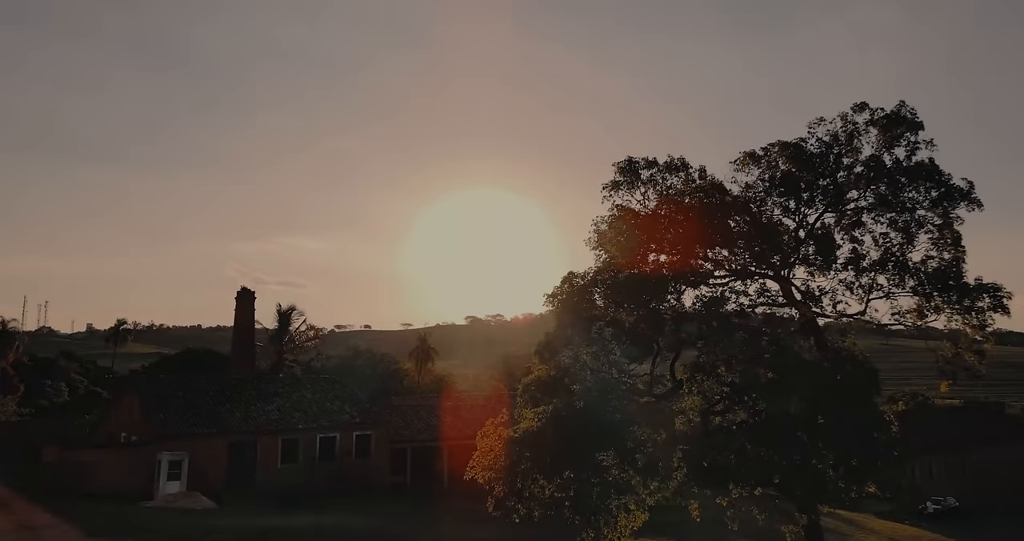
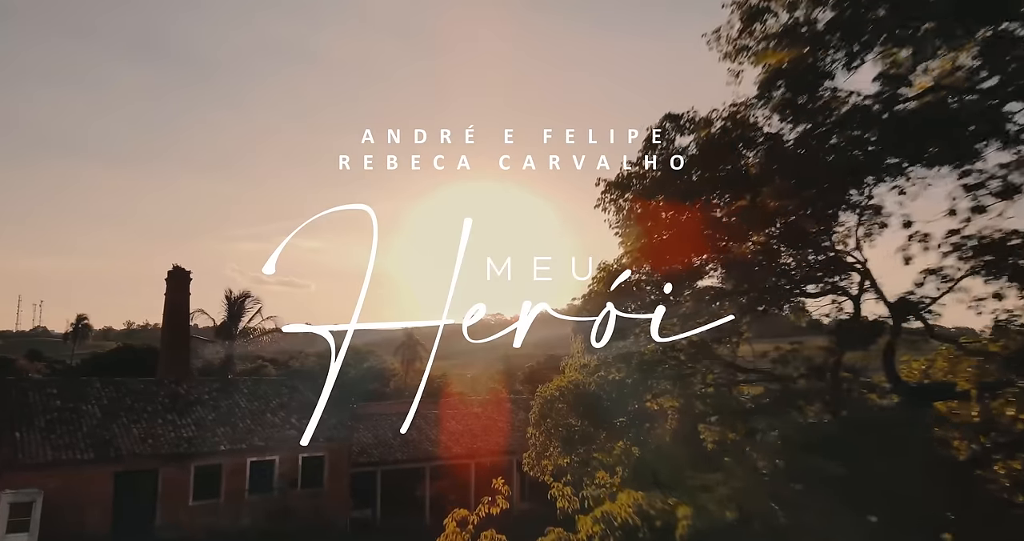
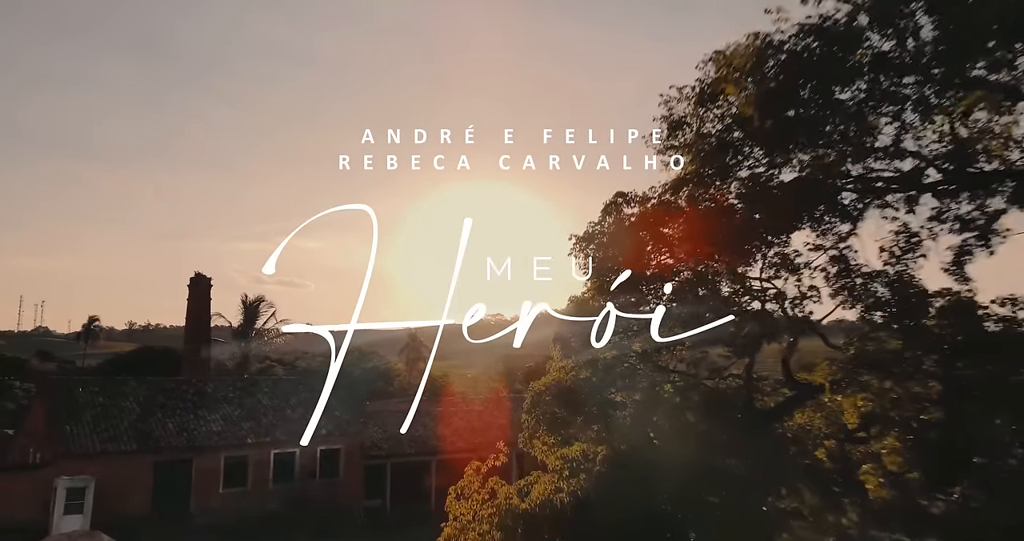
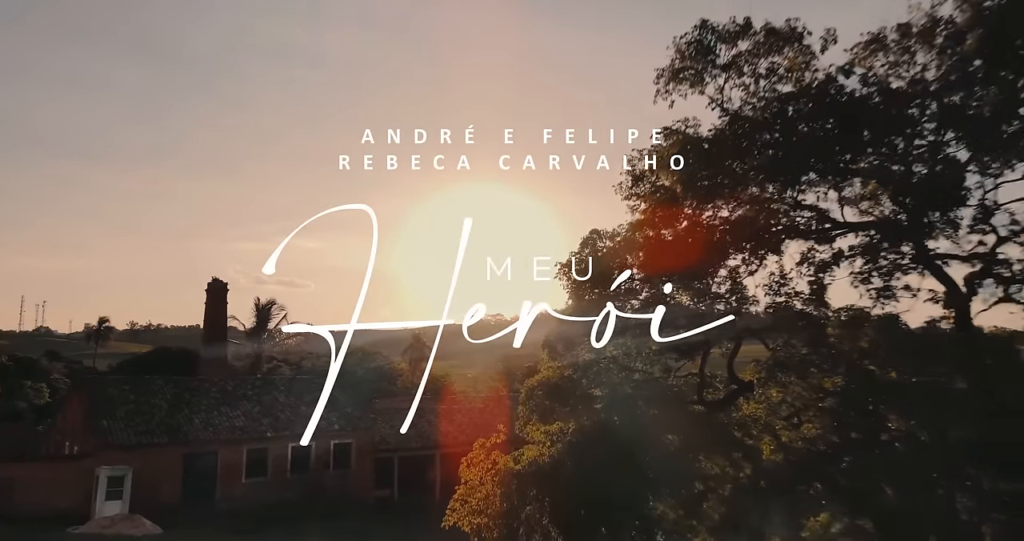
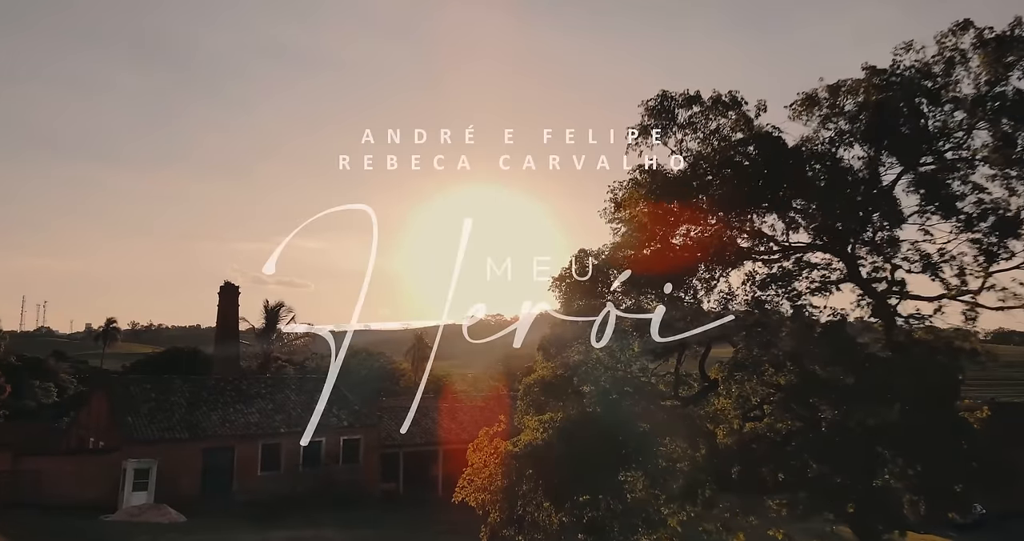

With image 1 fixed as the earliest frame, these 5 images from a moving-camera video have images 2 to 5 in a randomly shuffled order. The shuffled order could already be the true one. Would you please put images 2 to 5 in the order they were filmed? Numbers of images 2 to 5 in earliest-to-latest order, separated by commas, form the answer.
5, 4, 3, 2
